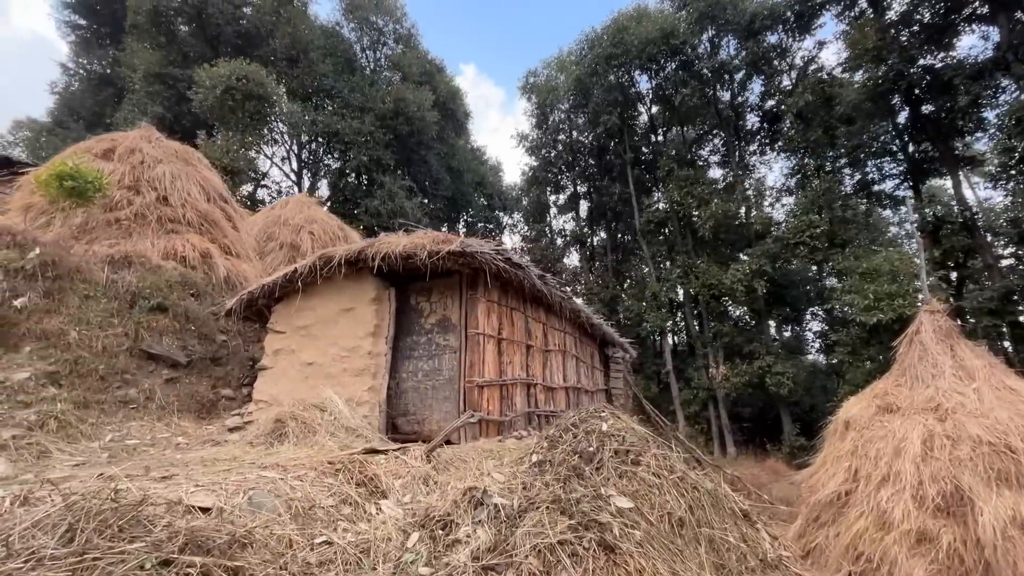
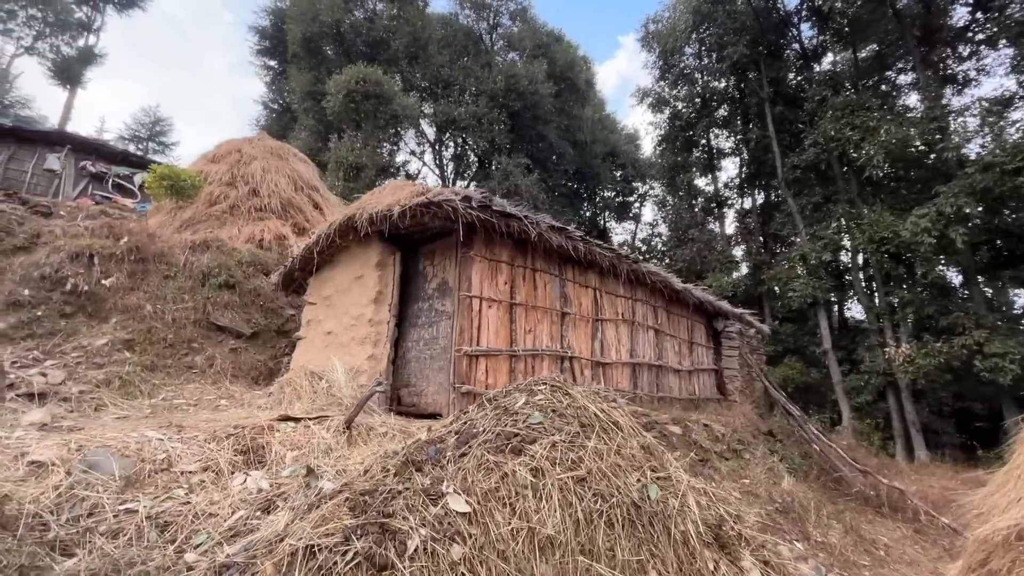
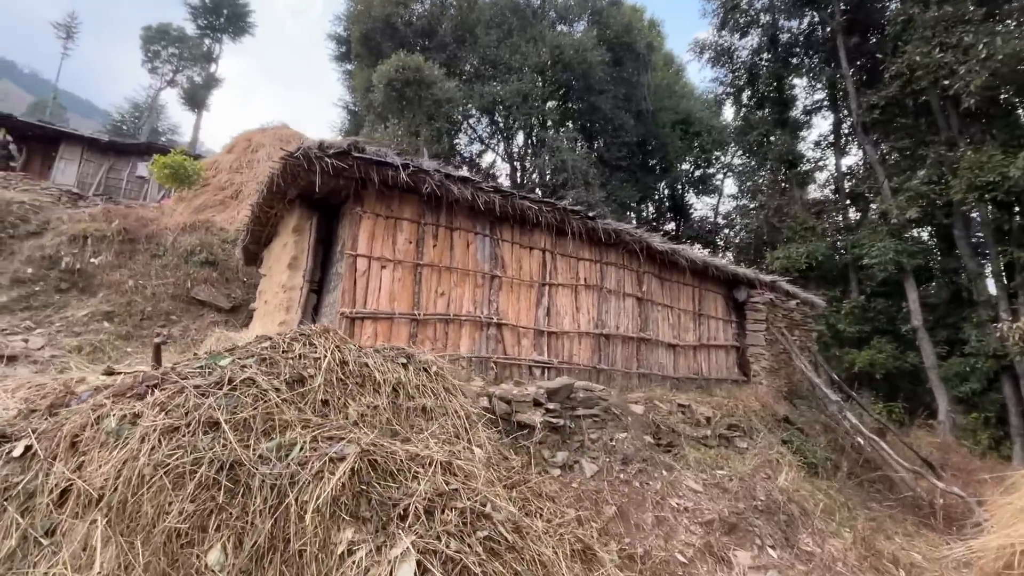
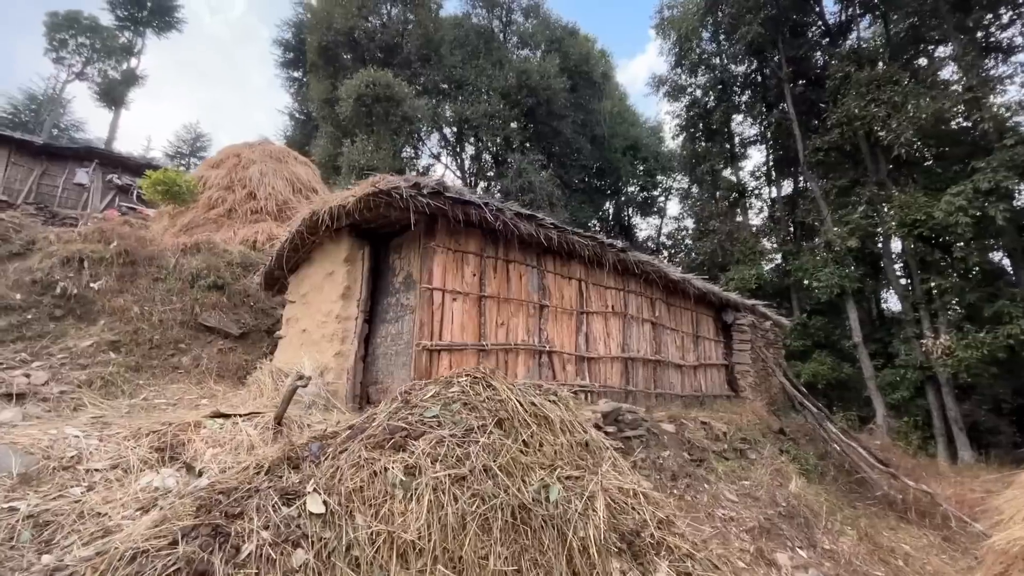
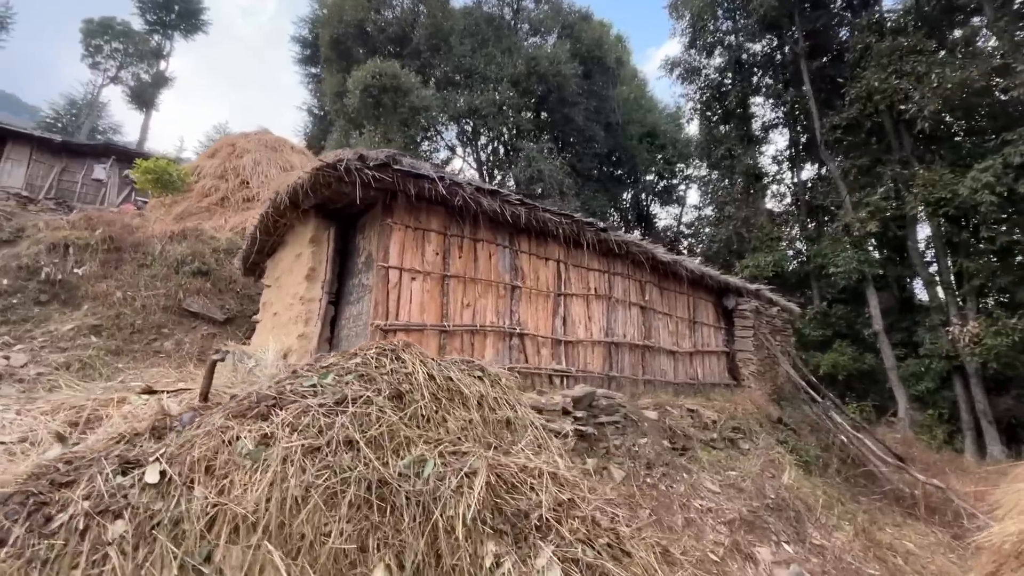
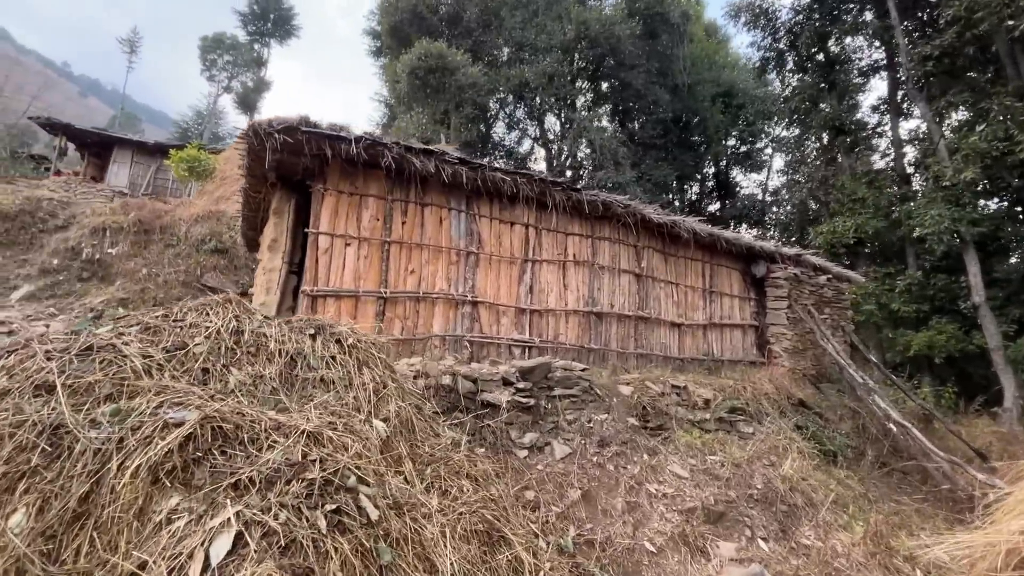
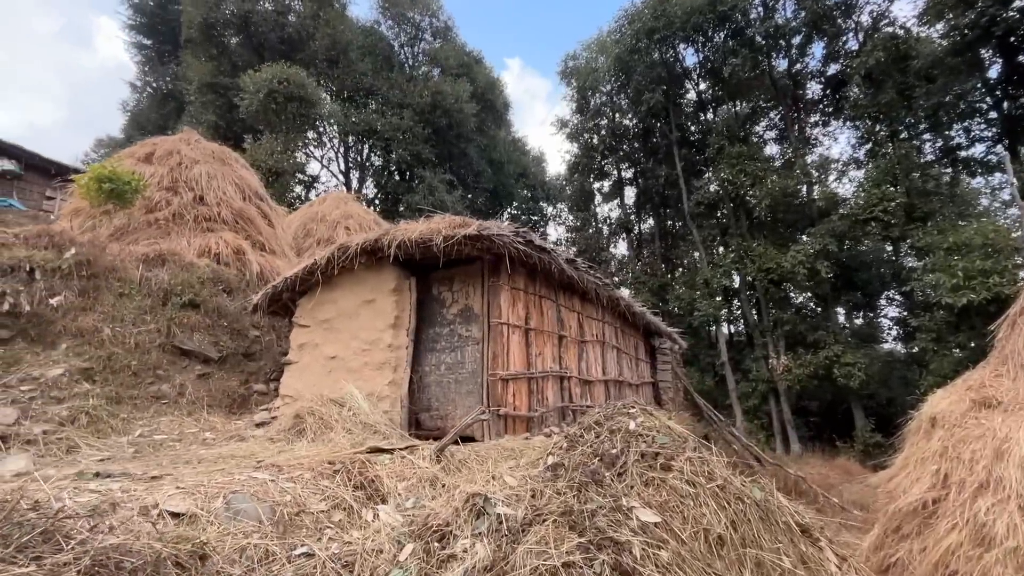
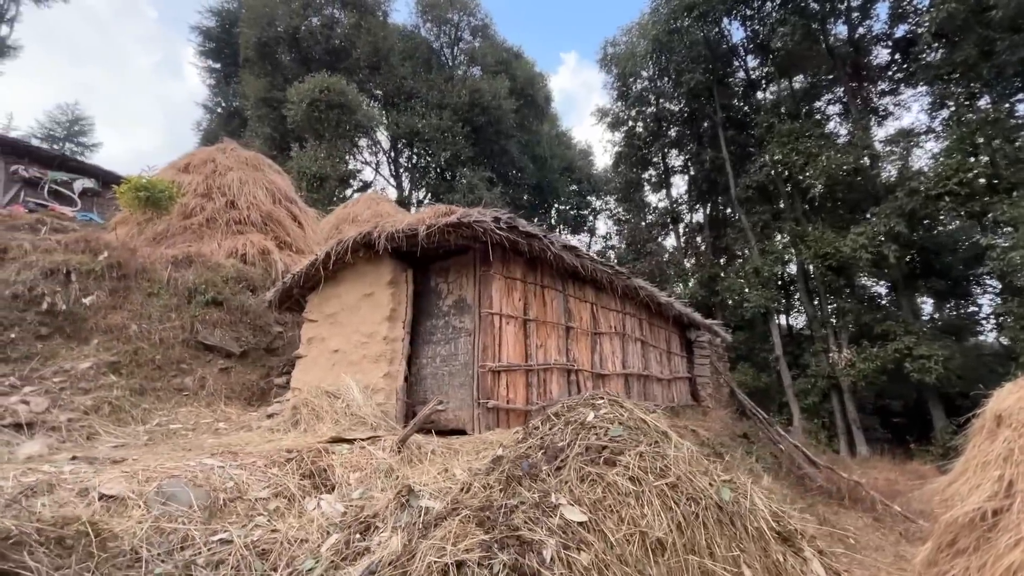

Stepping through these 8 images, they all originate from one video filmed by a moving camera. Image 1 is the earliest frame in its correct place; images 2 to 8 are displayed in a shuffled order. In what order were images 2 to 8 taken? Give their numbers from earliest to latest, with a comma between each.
7, 8, 2, 4, 5, 3, 6
